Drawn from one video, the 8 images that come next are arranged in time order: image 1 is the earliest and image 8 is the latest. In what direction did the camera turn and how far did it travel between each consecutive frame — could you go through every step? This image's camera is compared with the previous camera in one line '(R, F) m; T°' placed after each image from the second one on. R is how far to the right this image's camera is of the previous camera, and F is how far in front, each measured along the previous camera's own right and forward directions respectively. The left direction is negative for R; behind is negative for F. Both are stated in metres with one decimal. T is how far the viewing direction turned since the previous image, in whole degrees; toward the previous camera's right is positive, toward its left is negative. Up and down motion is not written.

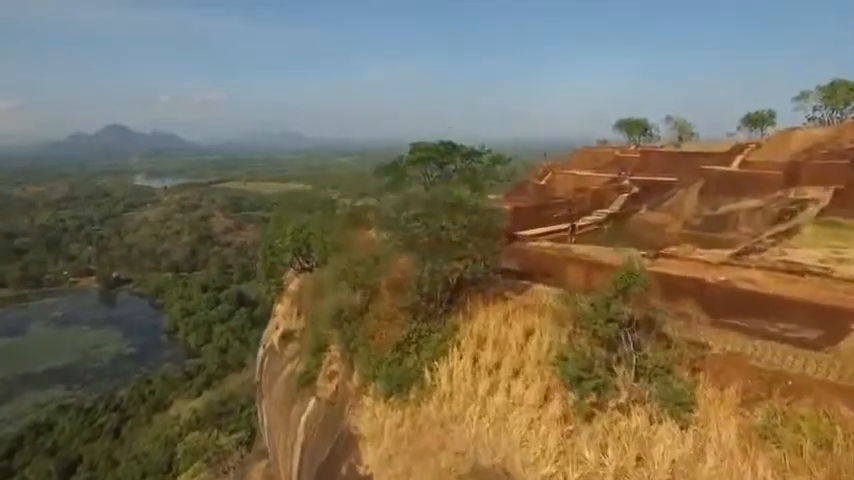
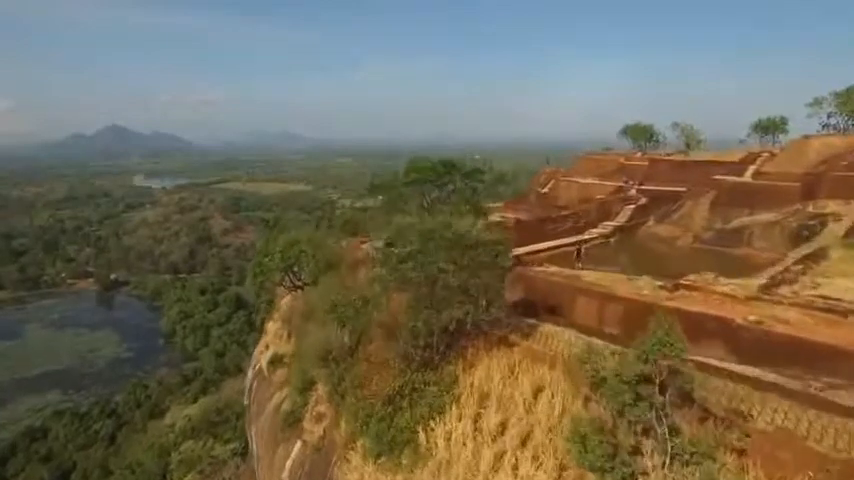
(0.0, +0.4) m; 0°
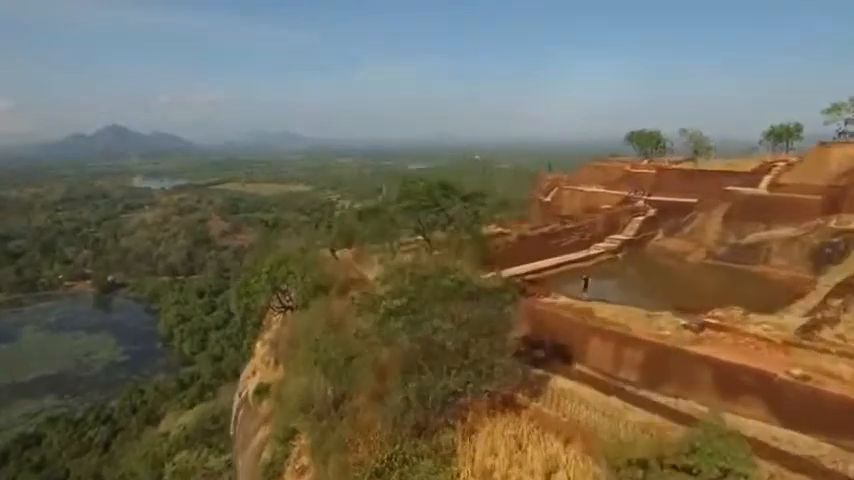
(0.0, +0.5) m; 0°
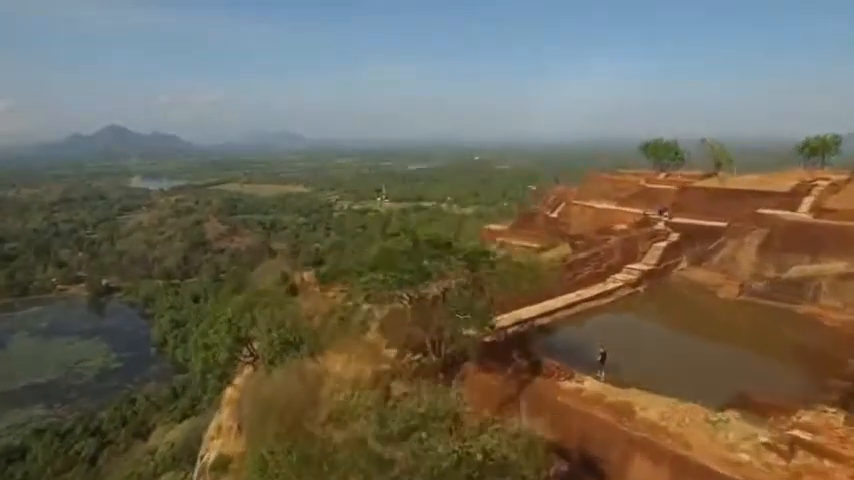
(+0.1, +1.0) m; 0°
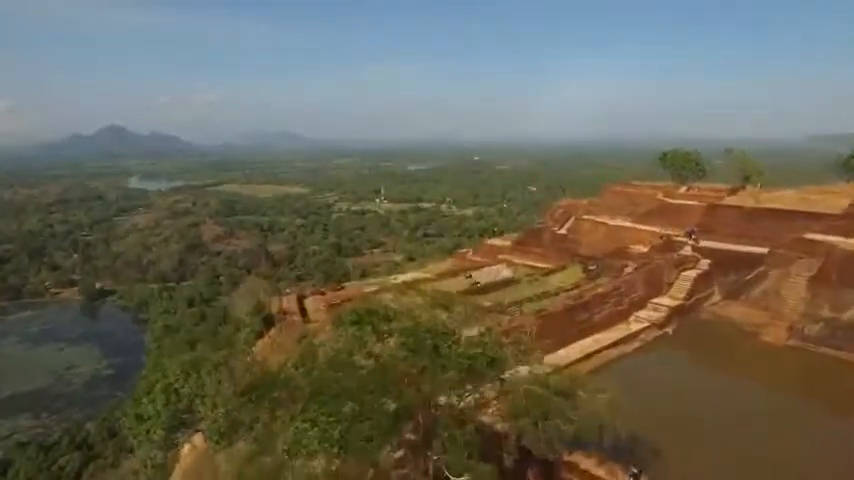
(+0.1, +1.1) m; 0°
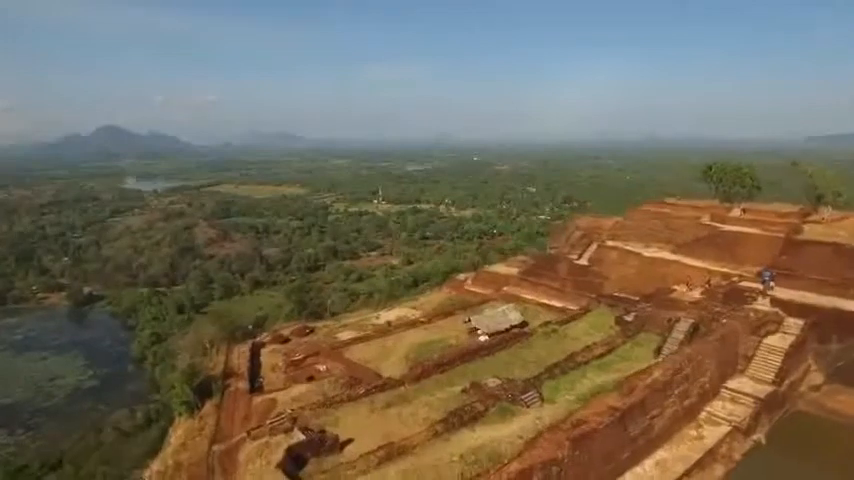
(+0.1, +2.0) m; 0°
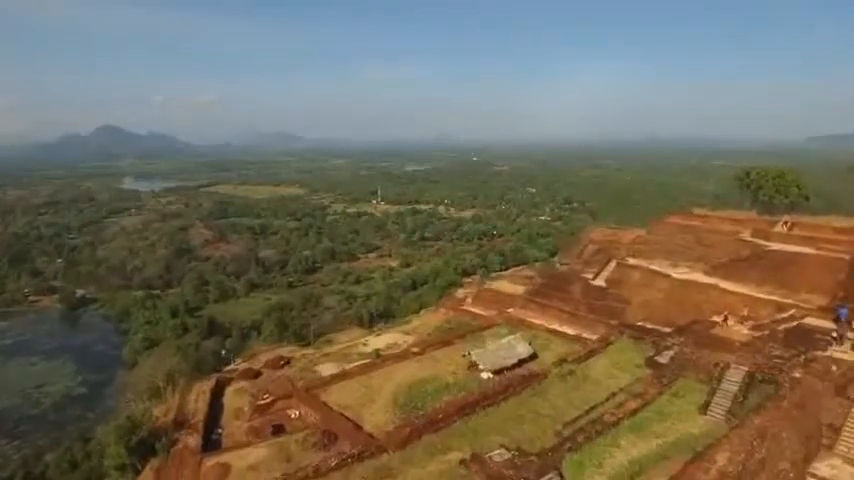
(+0.1, +1.2) m; 0°
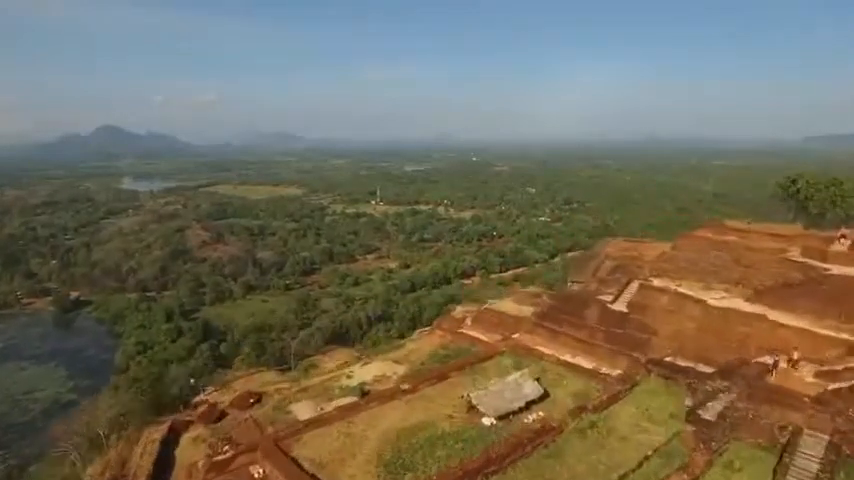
(+0.1, +1.0) m; 0°
